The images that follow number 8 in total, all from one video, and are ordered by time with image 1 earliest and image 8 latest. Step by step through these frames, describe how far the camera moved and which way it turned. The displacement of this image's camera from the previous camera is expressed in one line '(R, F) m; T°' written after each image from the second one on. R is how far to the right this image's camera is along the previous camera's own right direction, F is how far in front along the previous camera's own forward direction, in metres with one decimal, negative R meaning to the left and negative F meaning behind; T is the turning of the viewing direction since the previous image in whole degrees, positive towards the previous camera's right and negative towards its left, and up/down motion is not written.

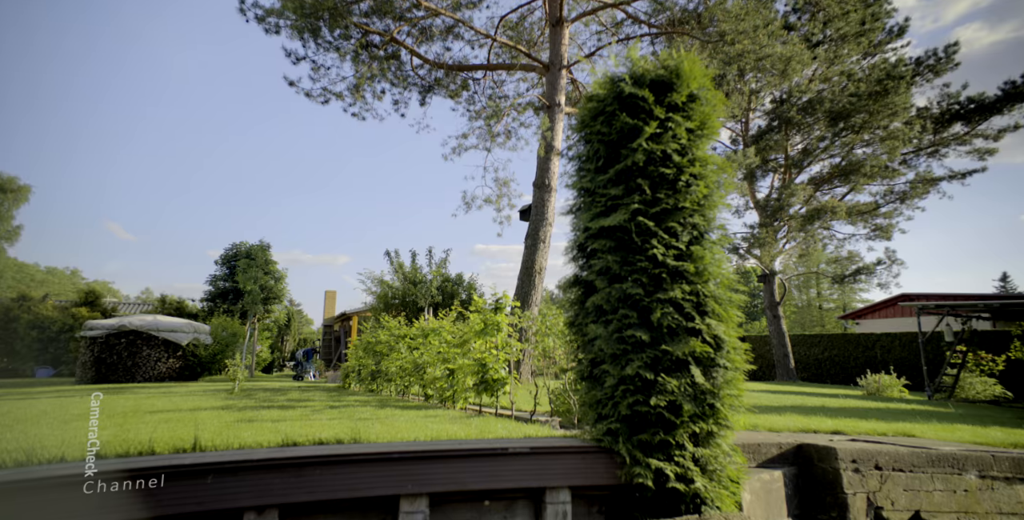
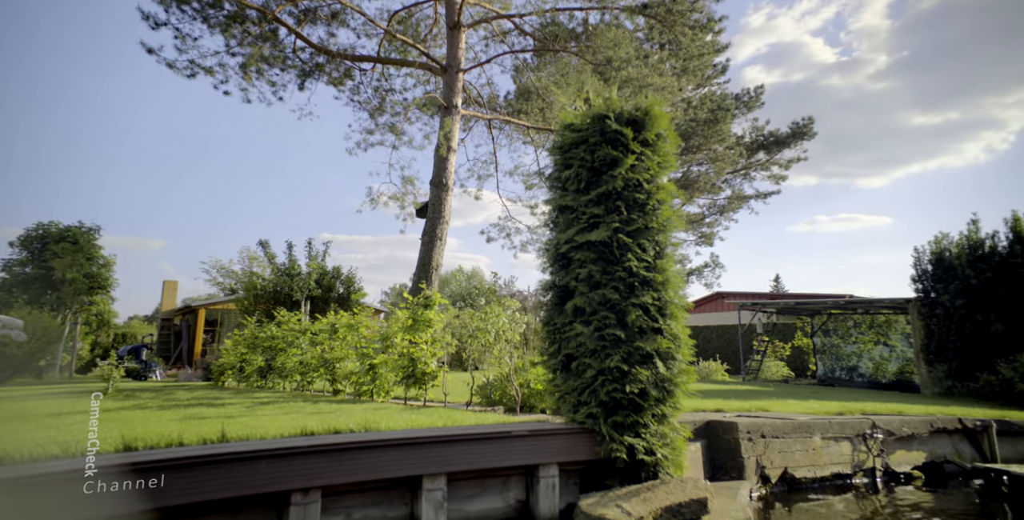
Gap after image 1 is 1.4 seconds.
(-1.8, -0.3) m; +18°
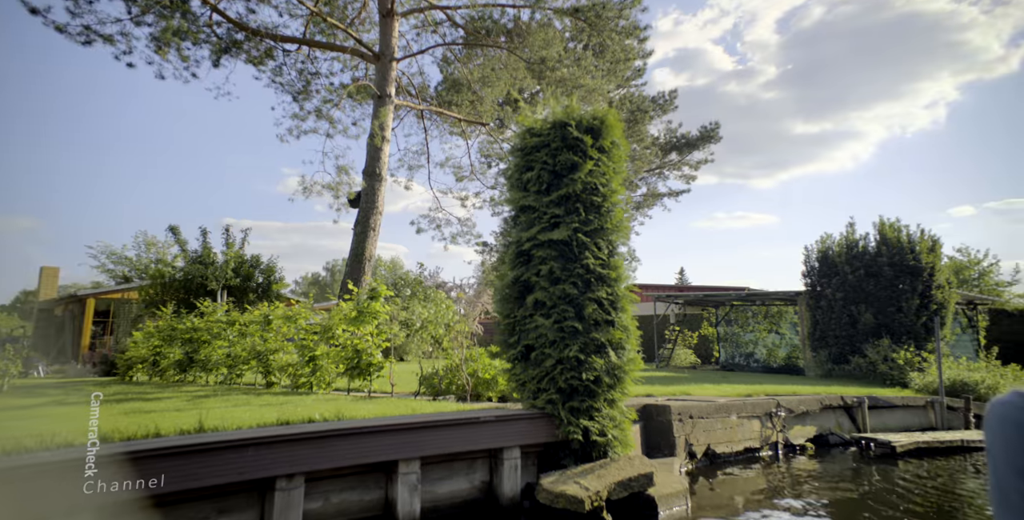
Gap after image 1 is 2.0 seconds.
(-0.6, -0.4) m; +8°
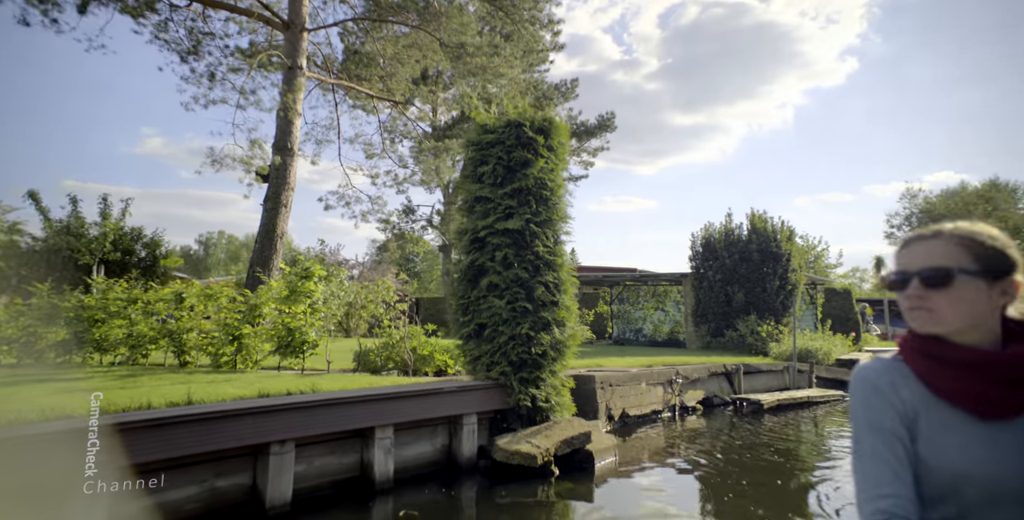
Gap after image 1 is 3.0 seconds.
(-0.9, -0.7) m; +10°
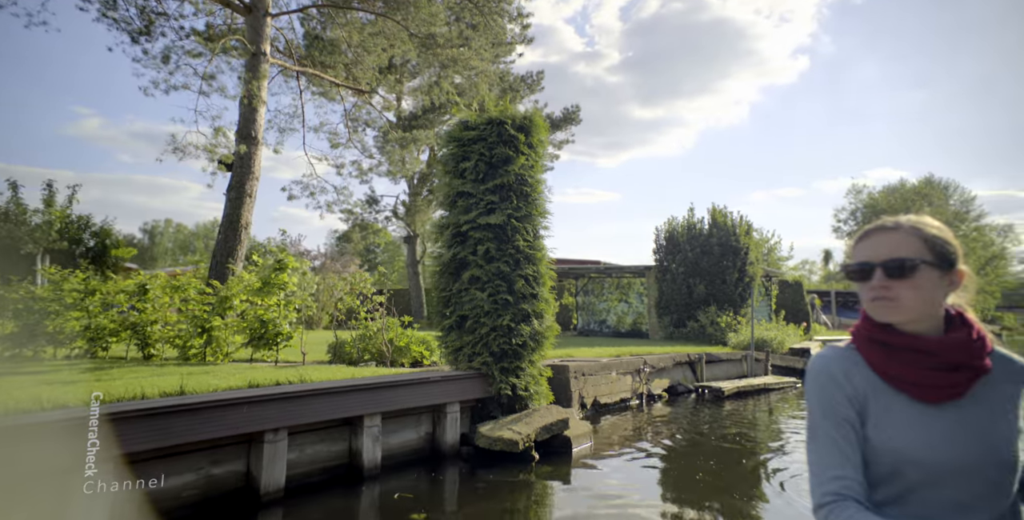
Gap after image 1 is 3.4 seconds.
(-0.3, -0.2) m; +4°
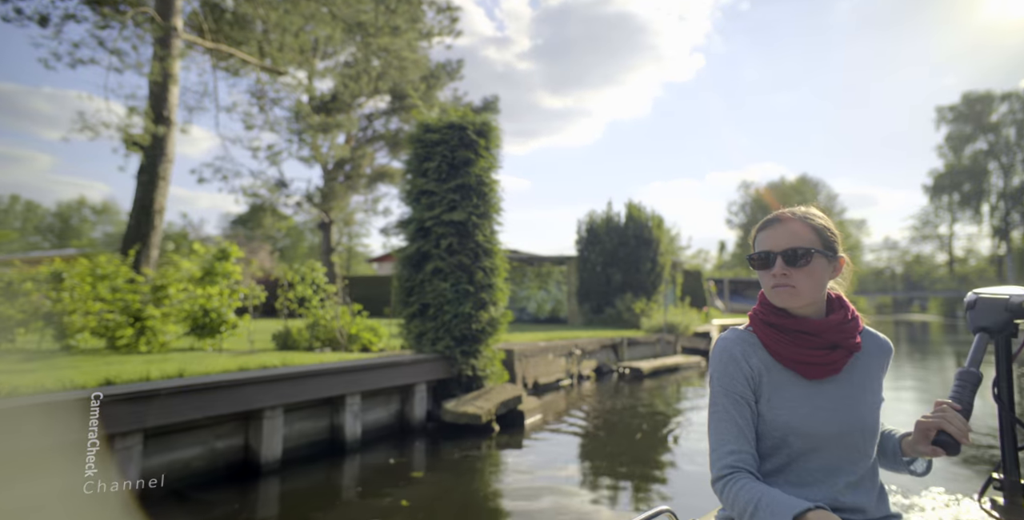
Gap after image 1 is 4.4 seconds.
(-0.7, -0.4) m; +8°
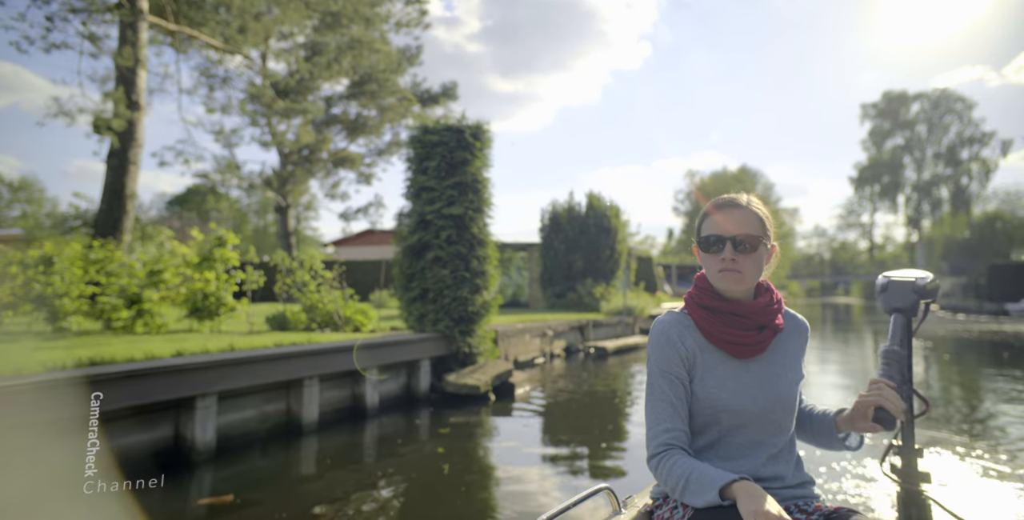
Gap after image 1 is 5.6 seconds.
(-0.6, -0.9) m; +5°
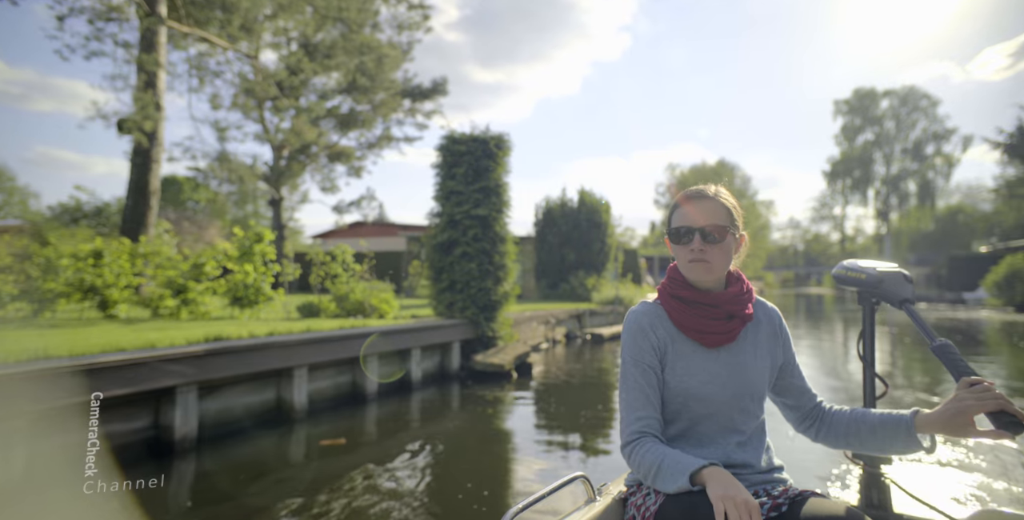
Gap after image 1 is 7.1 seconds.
(-0.6, -1.3) m; +2°
